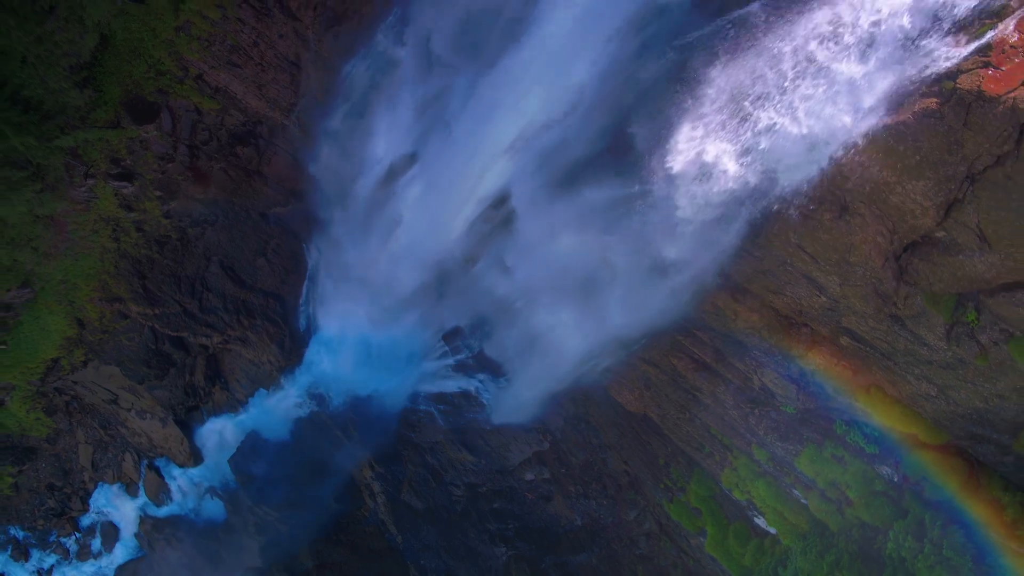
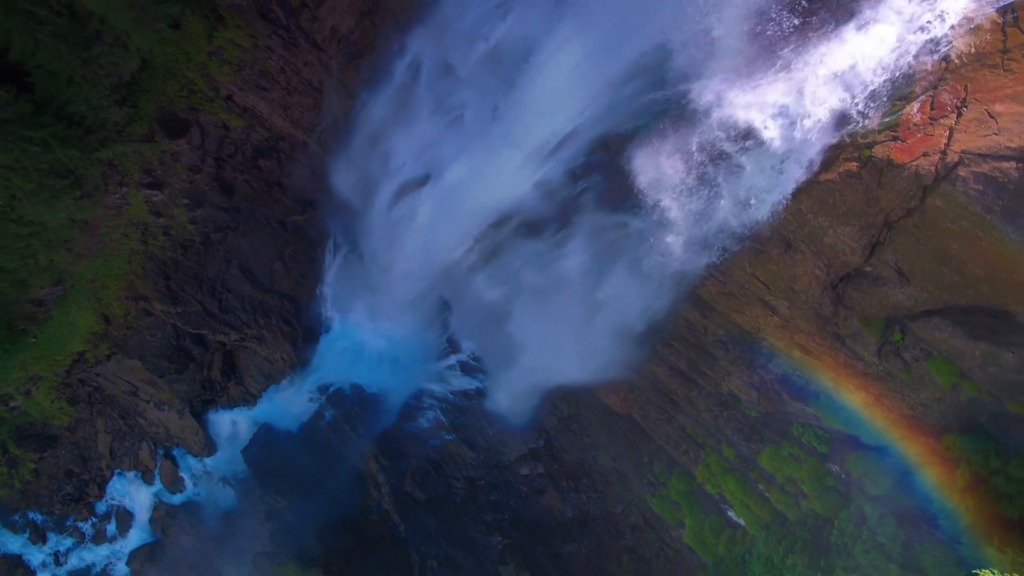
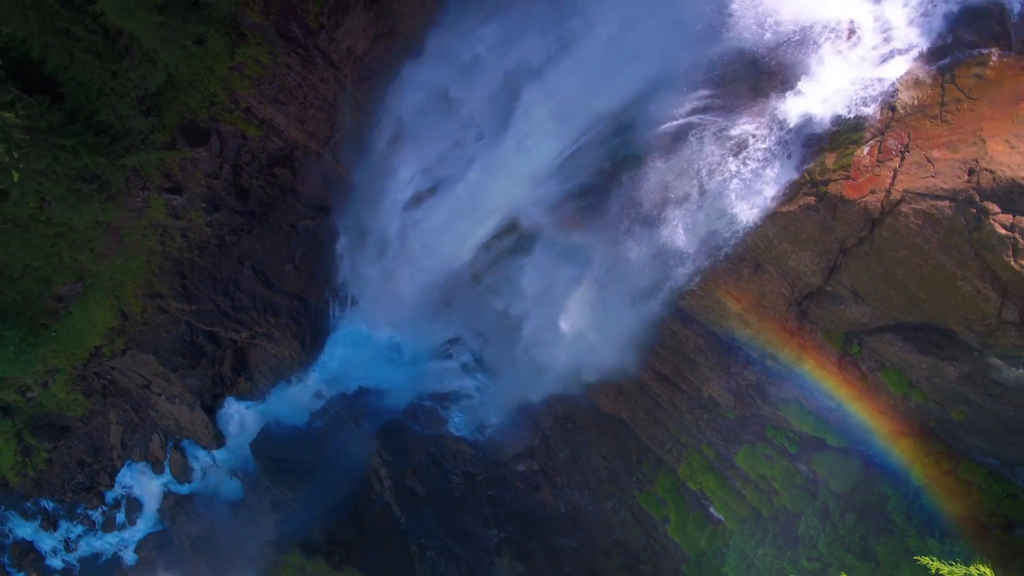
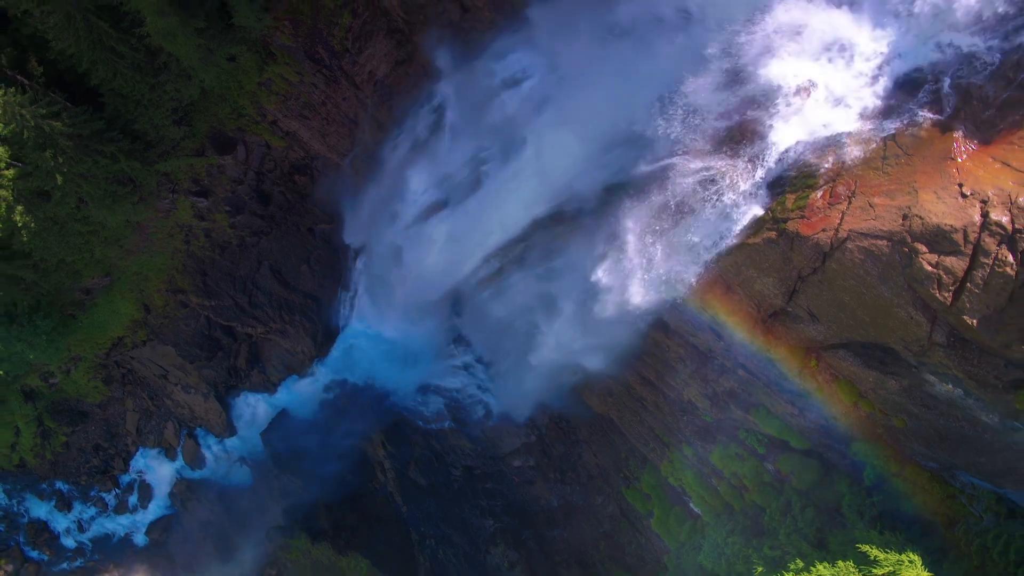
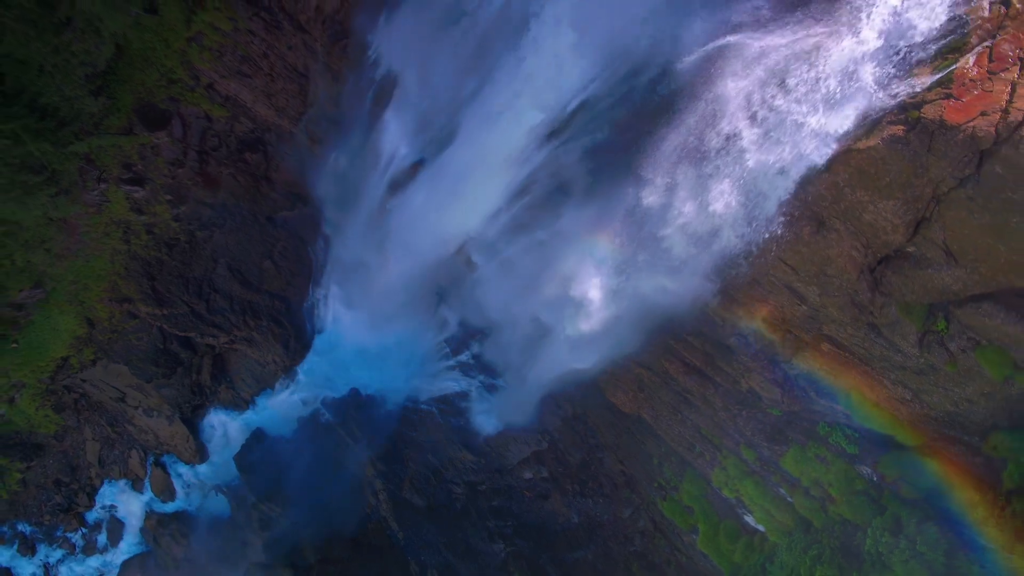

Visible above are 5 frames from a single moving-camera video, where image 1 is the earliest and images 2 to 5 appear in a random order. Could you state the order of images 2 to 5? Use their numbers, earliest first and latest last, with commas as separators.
5, 2, 3, 4
